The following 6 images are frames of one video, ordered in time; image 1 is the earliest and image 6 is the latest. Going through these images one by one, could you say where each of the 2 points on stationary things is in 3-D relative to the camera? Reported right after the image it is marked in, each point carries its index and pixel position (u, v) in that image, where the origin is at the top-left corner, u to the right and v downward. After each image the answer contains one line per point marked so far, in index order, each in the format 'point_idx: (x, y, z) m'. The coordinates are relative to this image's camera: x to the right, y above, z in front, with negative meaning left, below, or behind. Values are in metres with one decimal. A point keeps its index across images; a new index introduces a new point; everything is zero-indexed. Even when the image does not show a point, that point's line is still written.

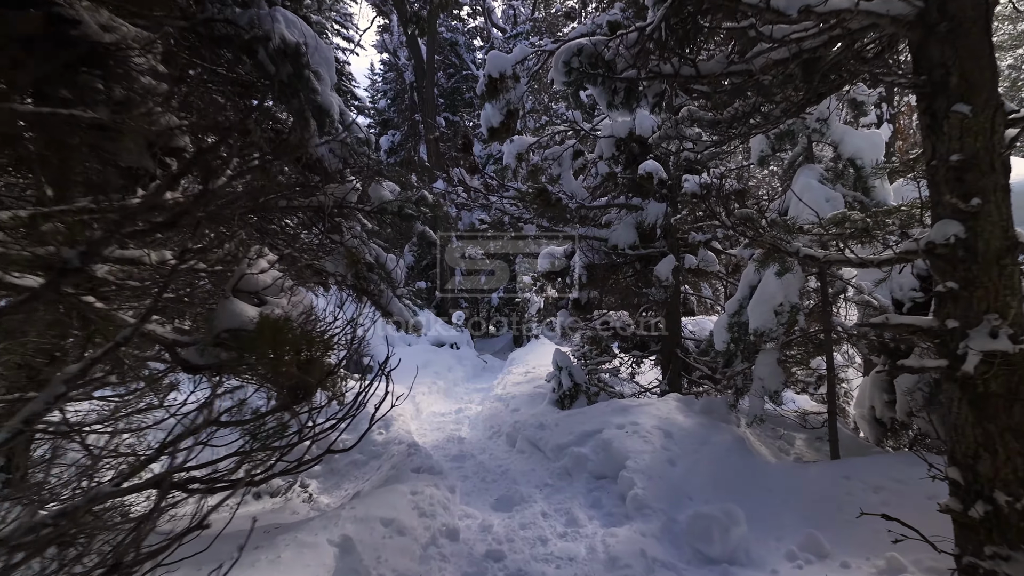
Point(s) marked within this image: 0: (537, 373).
0: (+0.5, -1.6, +10.8) m
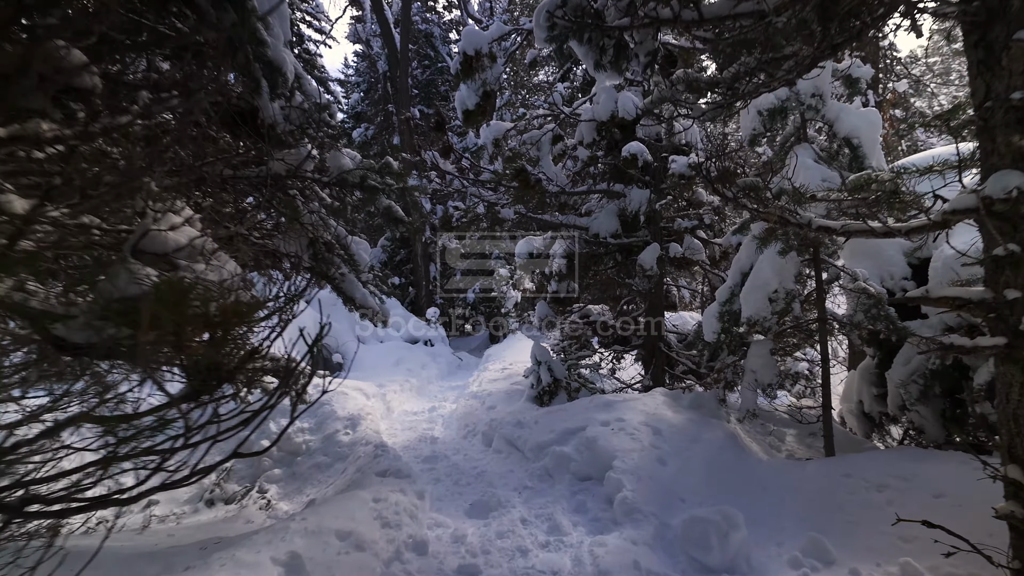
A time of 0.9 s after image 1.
0: (0.0, -1.5, +10.4) m
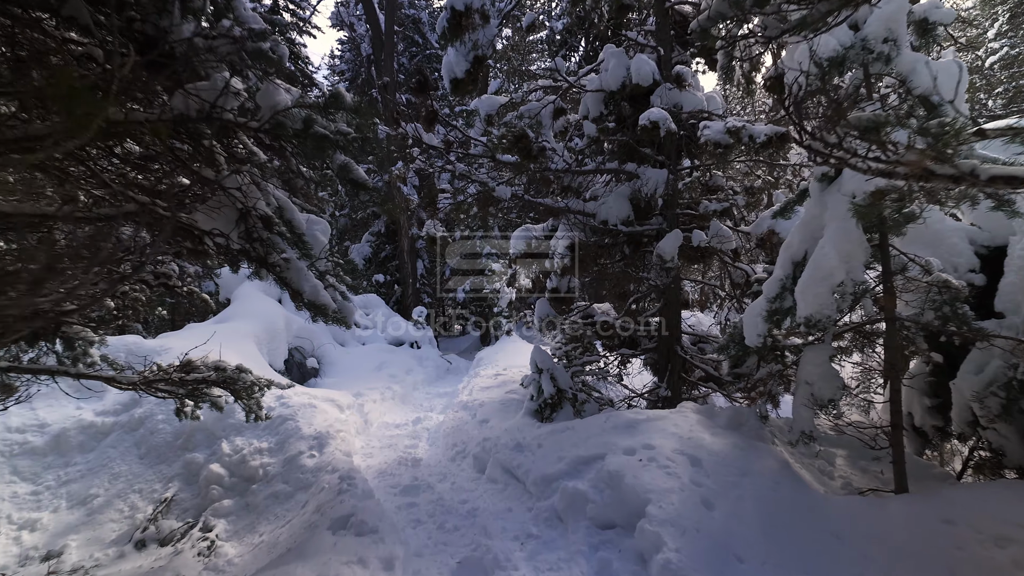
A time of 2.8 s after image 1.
0: (-0.1, -1.4, +9.4) m
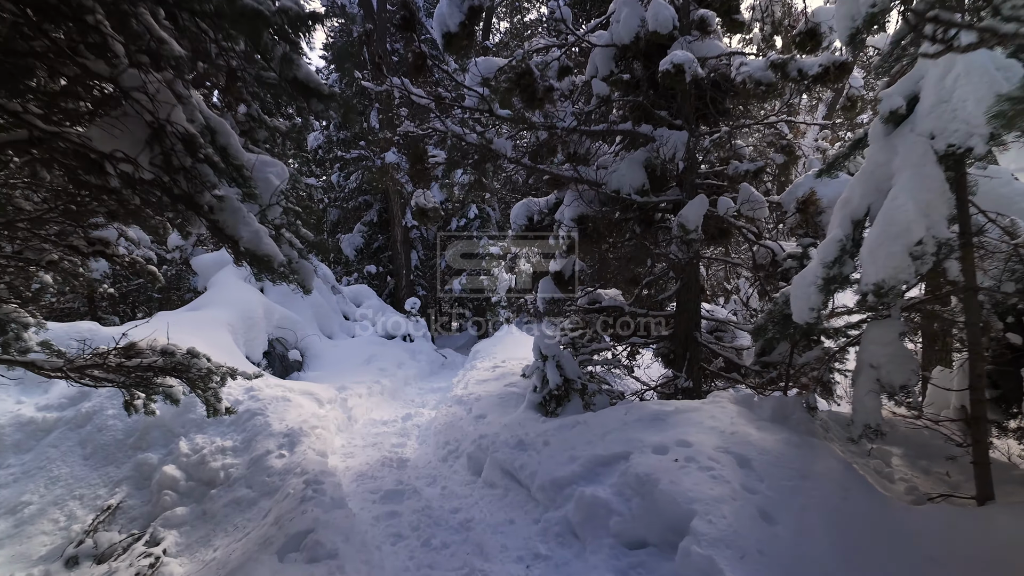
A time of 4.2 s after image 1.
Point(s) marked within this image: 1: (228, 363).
0: (-0.1, -1.2, +8.7) m
1: (-3.3, -0.9, +6.8) m
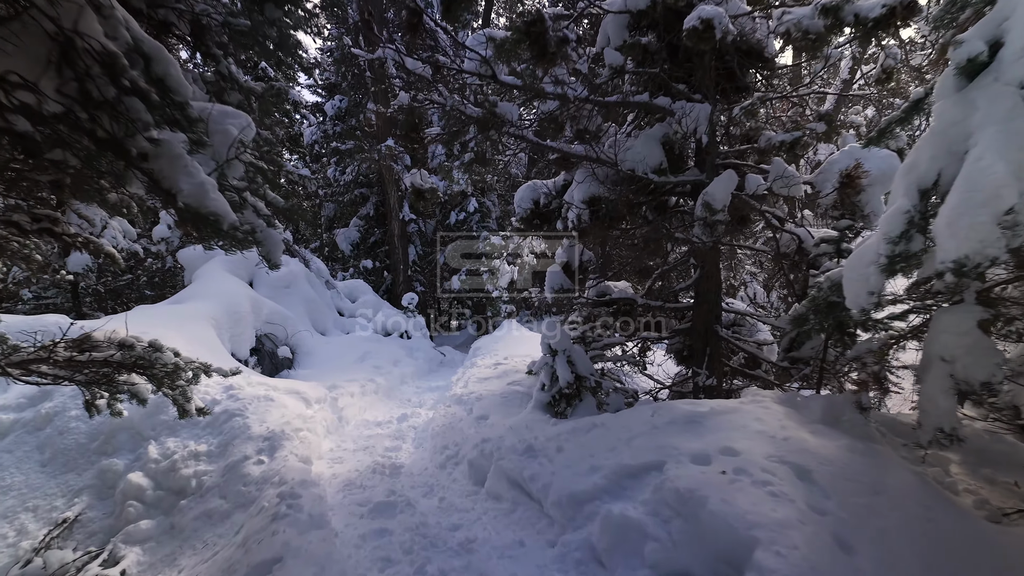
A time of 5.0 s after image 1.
0: (0.0, -1.1, +8.2) m
1: (-3.3, -0.8, +6.3) m
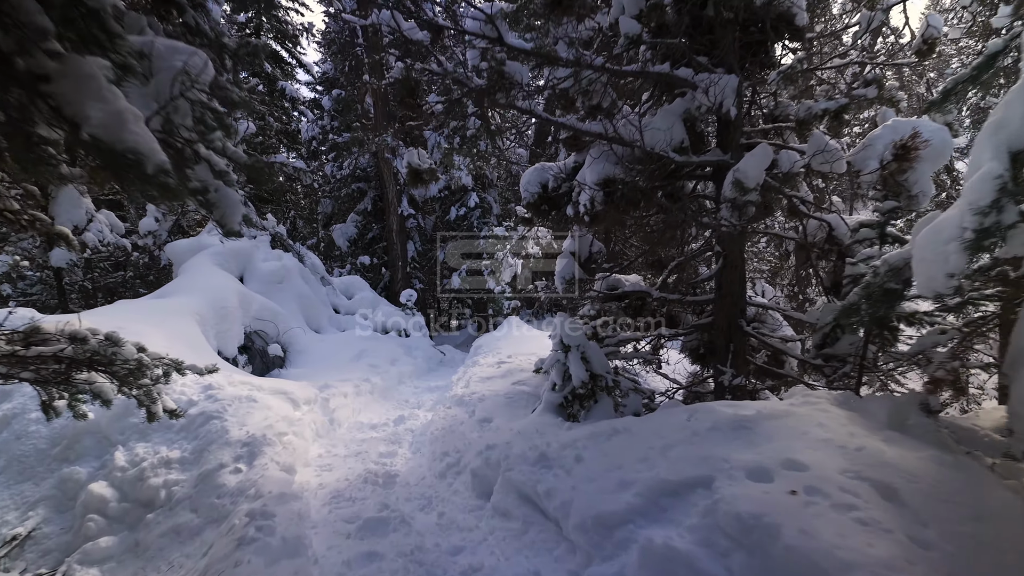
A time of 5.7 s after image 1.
0: (0.0, -1.0, +7.7) m
1: (-3.2, -0.7, +5.8) m
